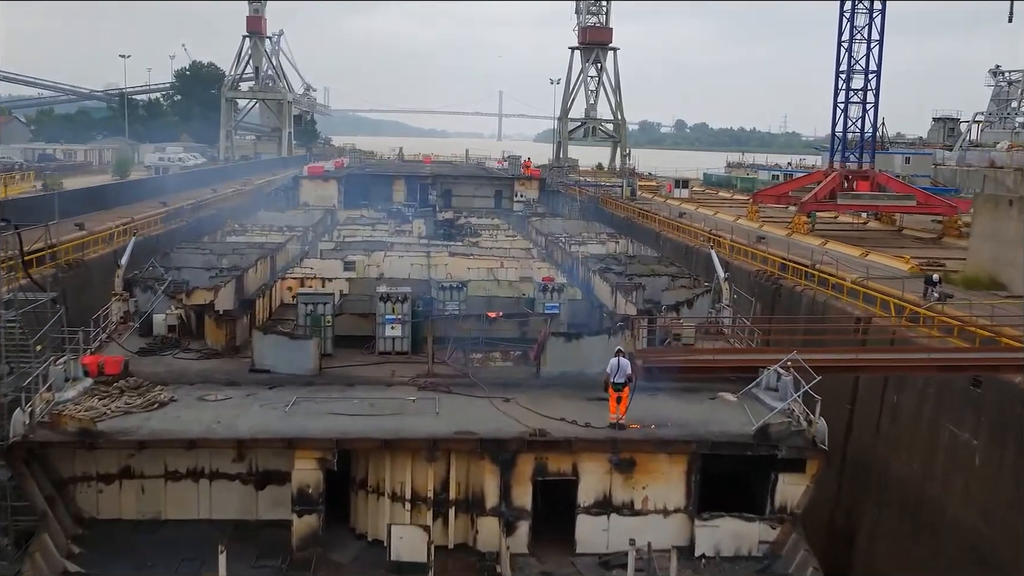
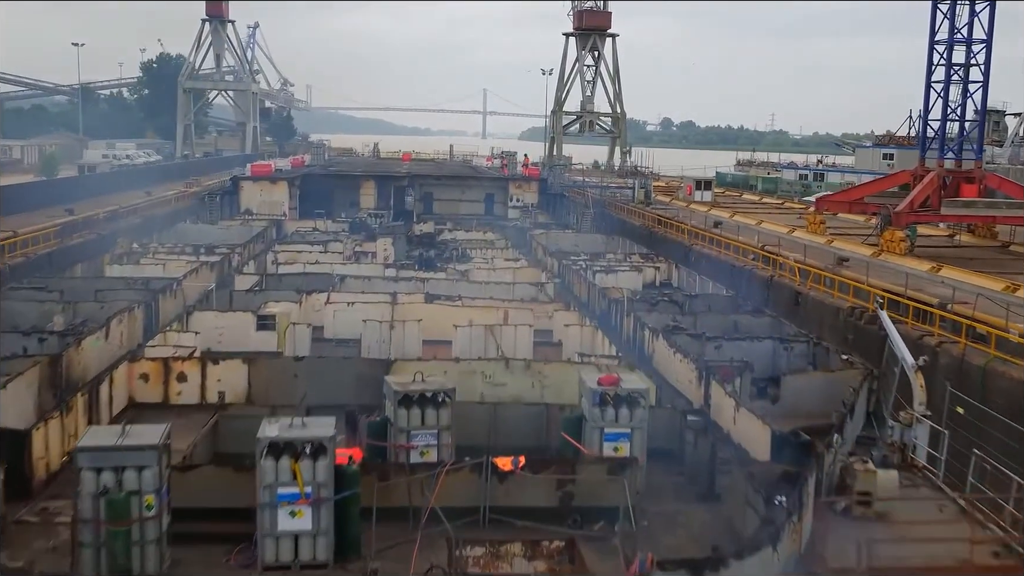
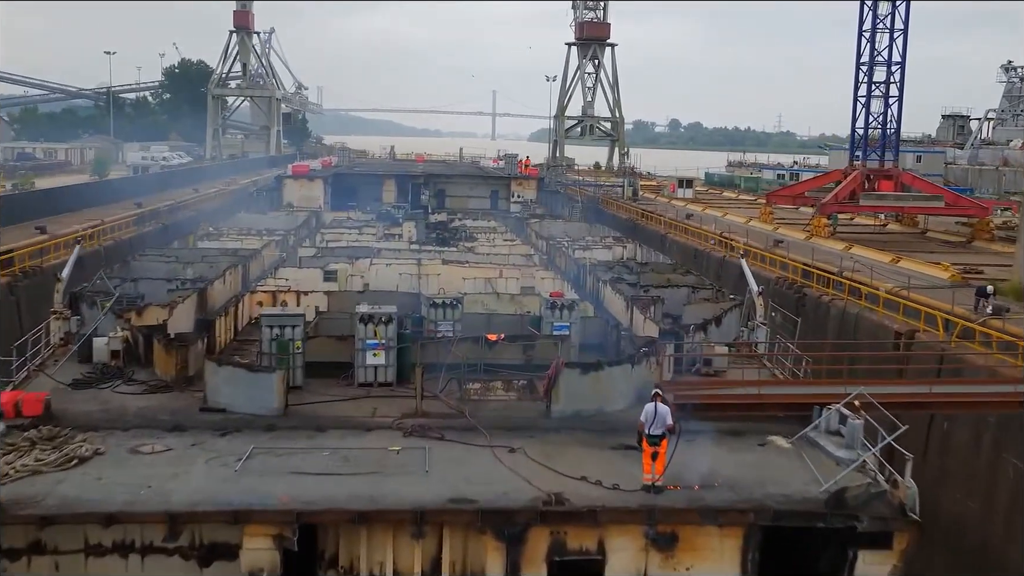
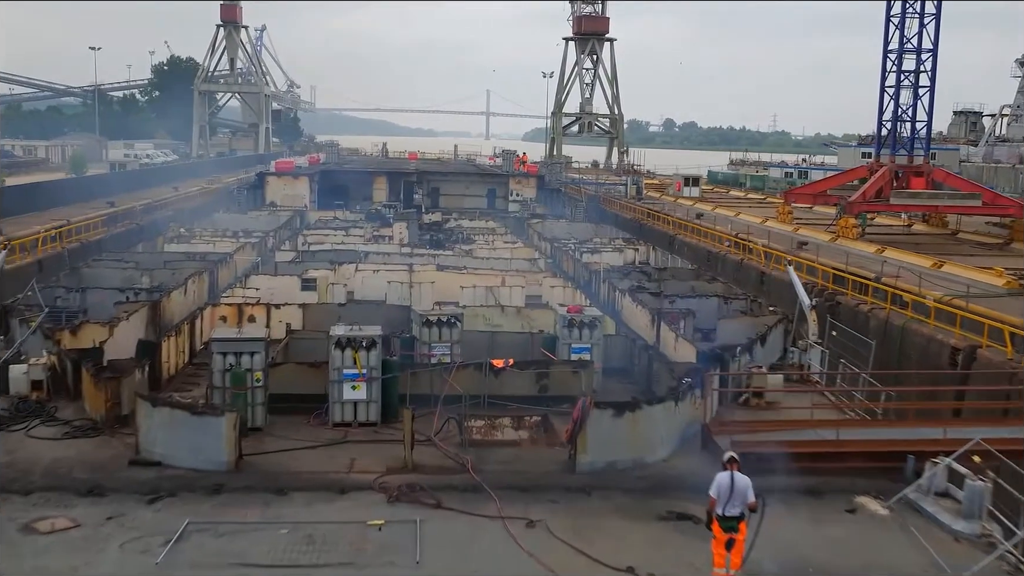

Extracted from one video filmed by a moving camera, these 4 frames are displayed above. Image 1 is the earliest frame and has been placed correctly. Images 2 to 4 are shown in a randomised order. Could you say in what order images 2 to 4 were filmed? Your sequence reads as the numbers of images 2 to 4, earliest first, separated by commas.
3, 4, 2
